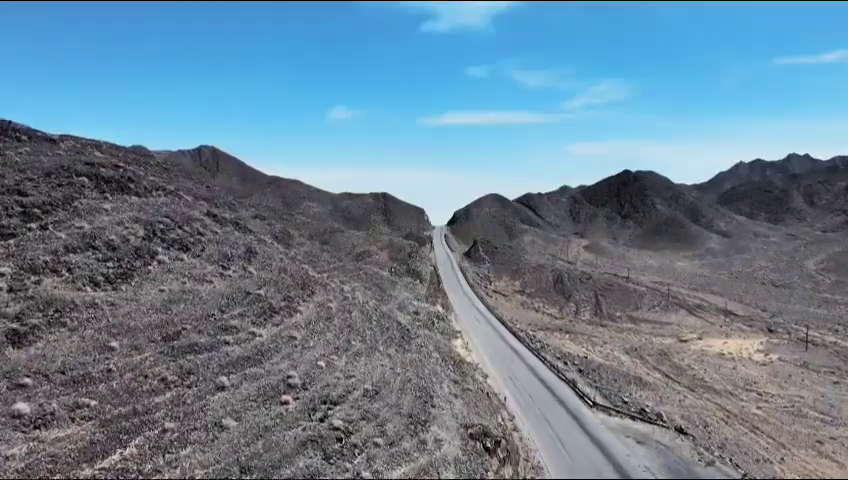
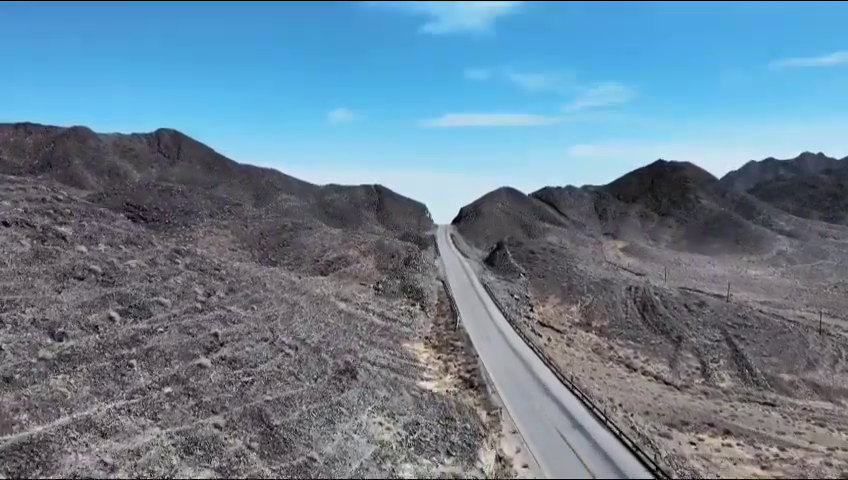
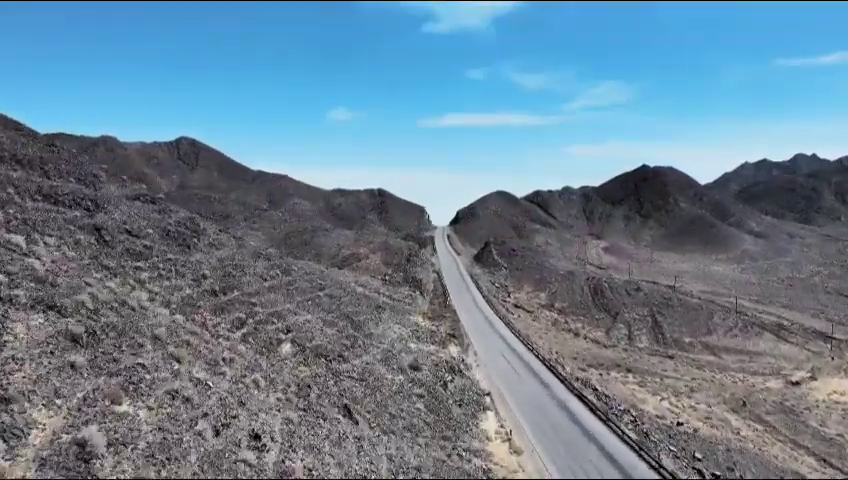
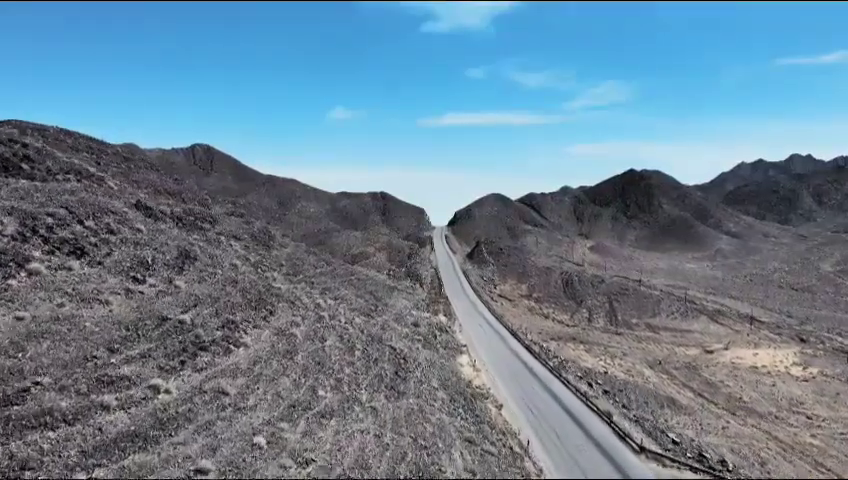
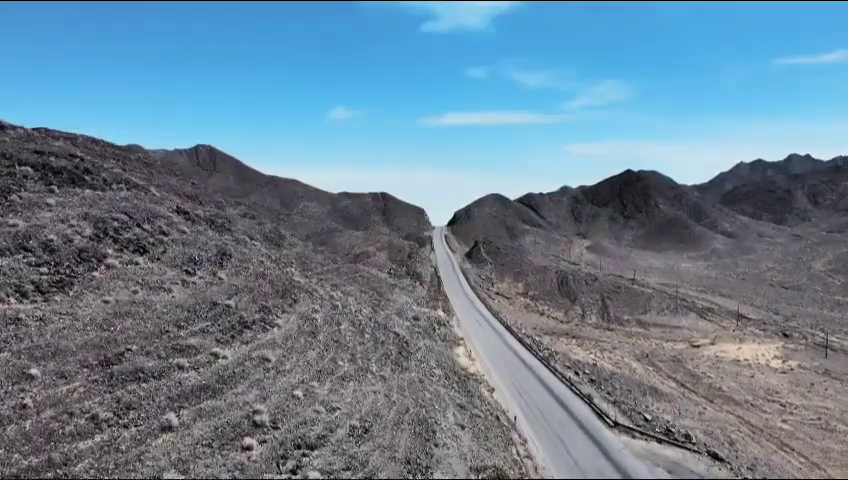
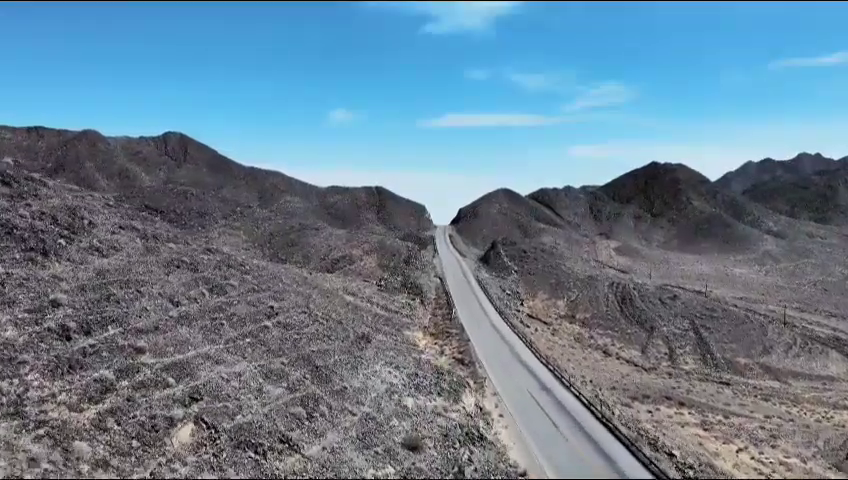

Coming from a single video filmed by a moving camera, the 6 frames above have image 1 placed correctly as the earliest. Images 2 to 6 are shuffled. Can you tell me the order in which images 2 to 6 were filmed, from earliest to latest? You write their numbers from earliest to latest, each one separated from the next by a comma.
5, 4, 3, 6, 2
